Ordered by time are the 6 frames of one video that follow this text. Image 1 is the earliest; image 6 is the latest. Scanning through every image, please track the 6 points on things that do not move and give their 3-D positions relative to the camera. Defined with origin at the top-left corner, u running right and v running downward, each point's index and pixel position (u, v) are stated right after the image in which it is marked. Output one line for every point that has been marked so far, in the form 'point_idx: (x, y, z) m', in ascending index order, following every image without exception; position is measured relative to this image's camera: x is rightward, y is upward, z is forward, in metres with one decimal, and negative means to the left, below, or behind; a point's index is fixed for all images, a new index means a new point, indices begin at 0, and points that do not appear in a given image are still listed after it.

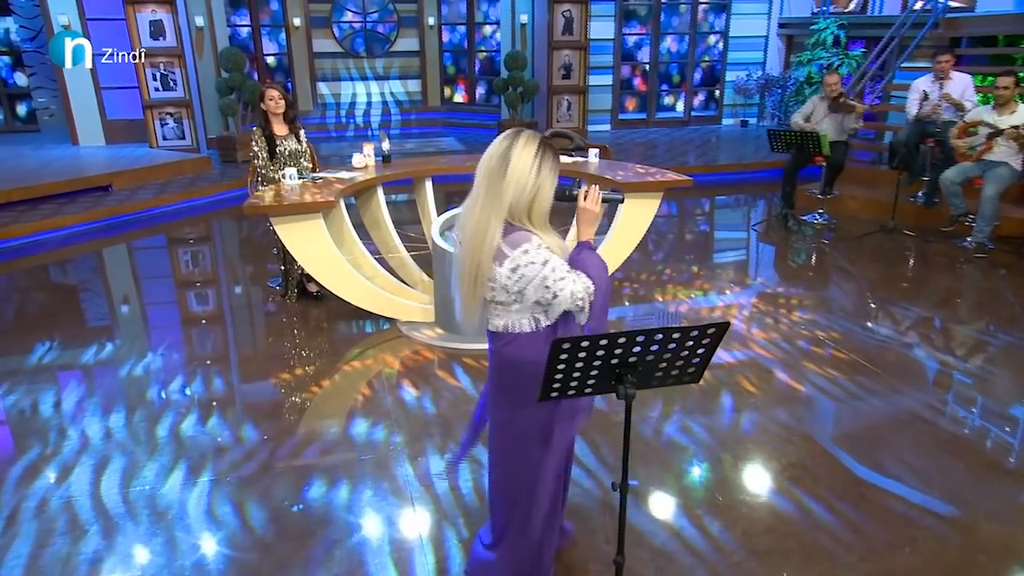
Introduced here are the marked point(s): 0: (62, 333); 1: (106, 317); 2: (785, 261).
0: (-2.0, -0.2, +4.6) m
1: (-1.9, -0.1, +4.8) m
2: (+1.4, +0.1, +5.7) m
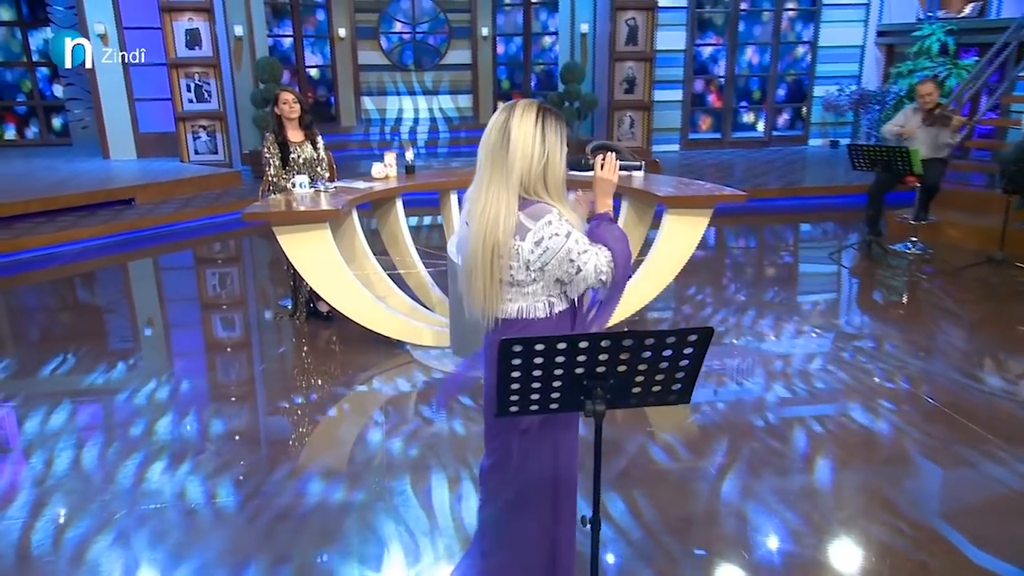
0: (-1.8, -0.3, +4.4) m
1: (-1.7, -0.2, +4.6) m
2: (+1.7, 0.0, +5.1) m
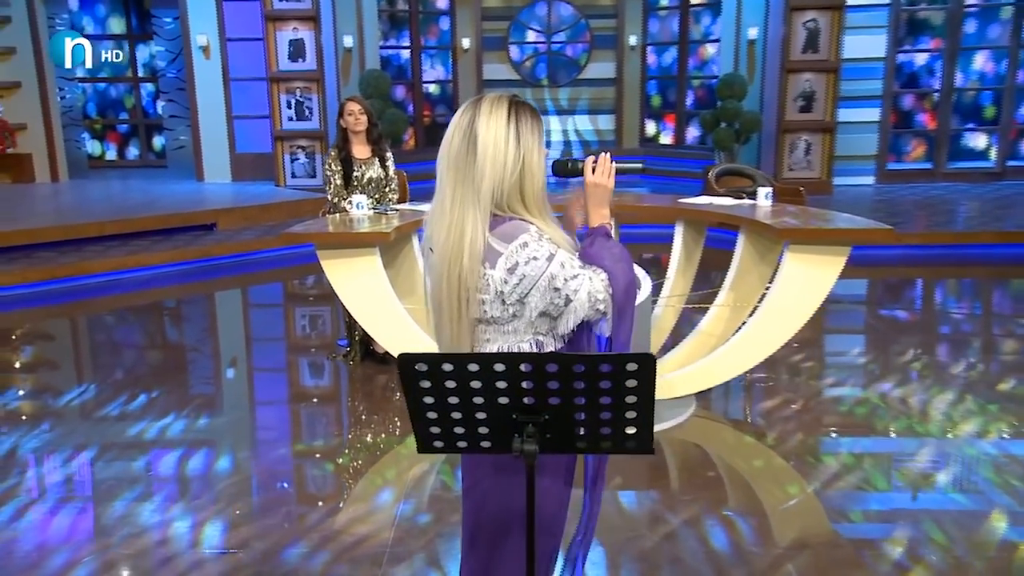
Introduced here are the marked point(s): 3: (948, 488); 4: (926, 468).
0: (-1.3, -0.4, +4.1) m
1: (-1.2, -0.4, +4.2) m
2: (+2.2, -0.4, +3.7) m
3: (+1.2, -0.6, +3.0) m
4: (+1.2, -0.5, +3.1) m
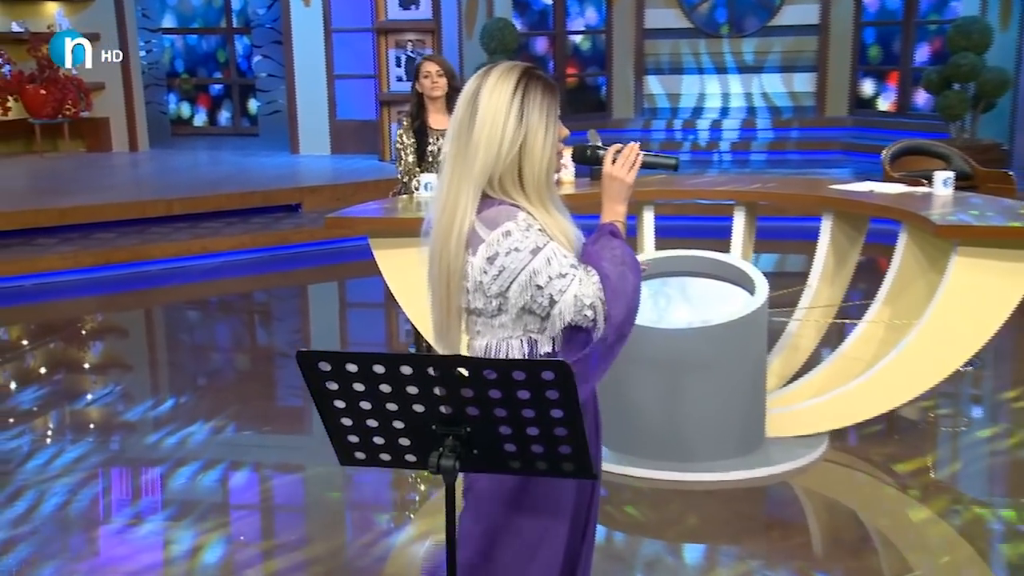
0: (-0.9, -0.4, +3.4) m
1: (-0.7, -0.3, +3.5) m
2: (+2.5, -0.5, +2.4) m
3: (+1.4, -0.7, +1.9) m
4: (+1.4, -0.6, +2.0) m
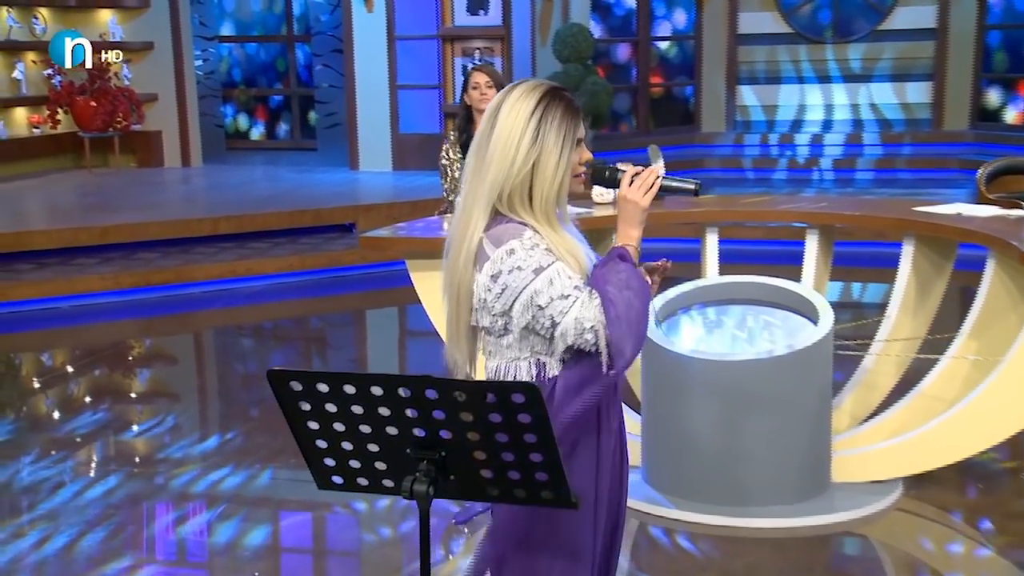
0: (-0.6, -0.5, +3.2) m
1: (-0.5, -0.4, +3.2) m
2: (+2.7, -0.6, +1.9) m
3: (+1.5, -0.7, +1.5) m
4: (+1.6, -0.7, +1.6) m
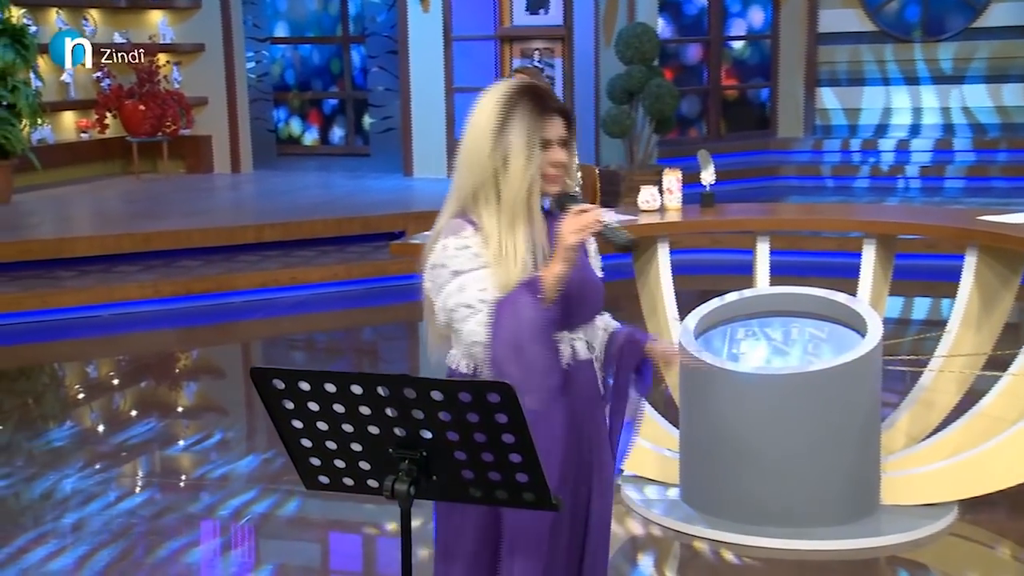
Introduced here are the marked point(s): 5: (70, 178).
0: (-0.5, -0.5, +3.0) m
1: (-0.3, -0.5, +3.1) m
2: (+2.8, -0.6, +1.6) m
3: (+1.6, -0.8, +1.2) m
4: (+1.7, -0.7, +1.4) m
5: (-3.6, +0.9, +8.7) m
